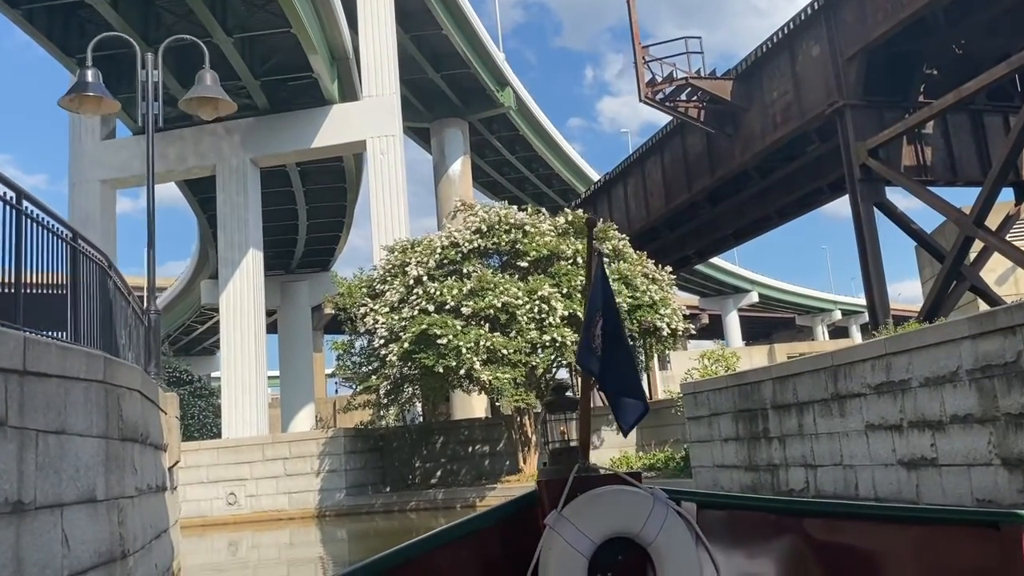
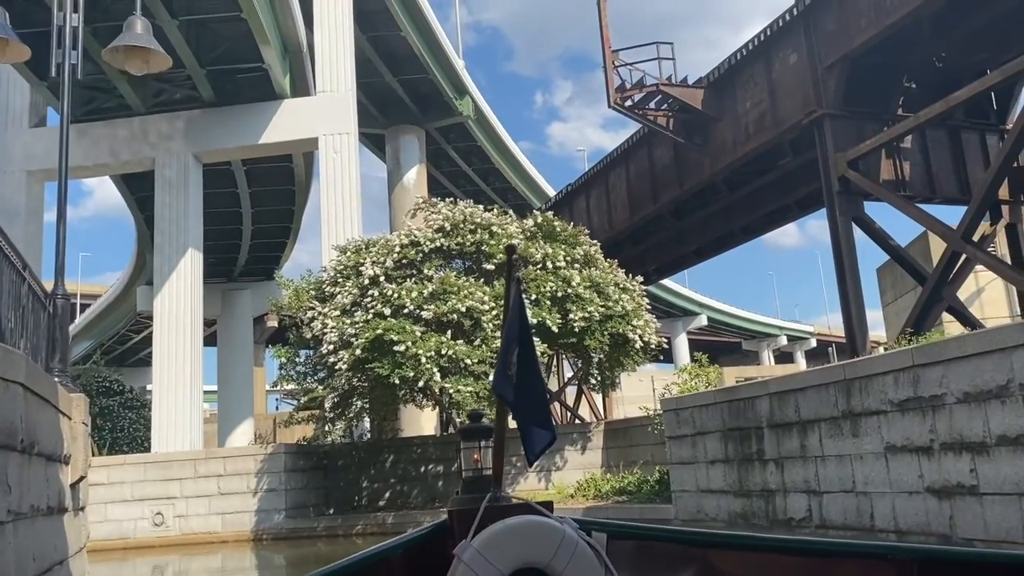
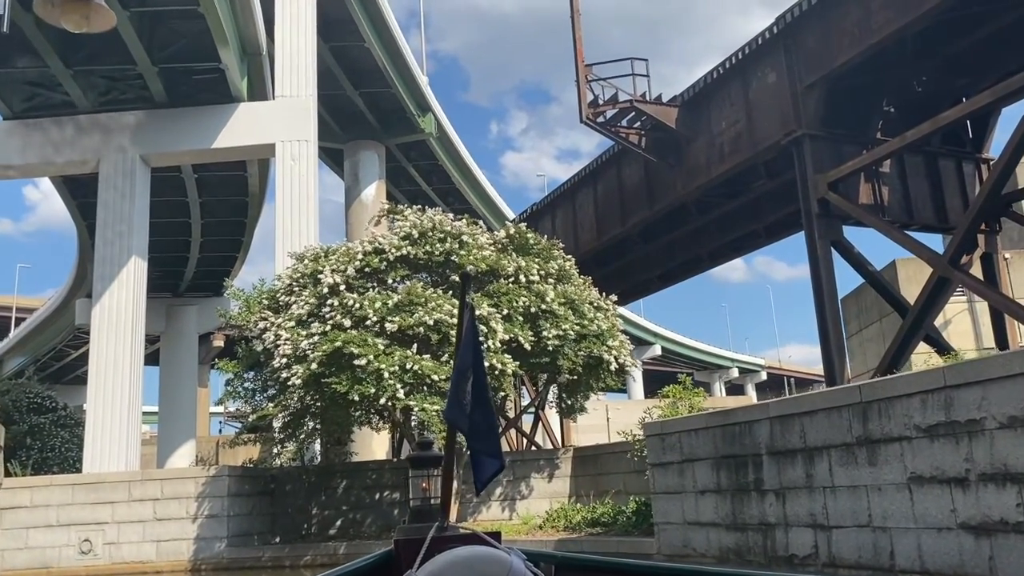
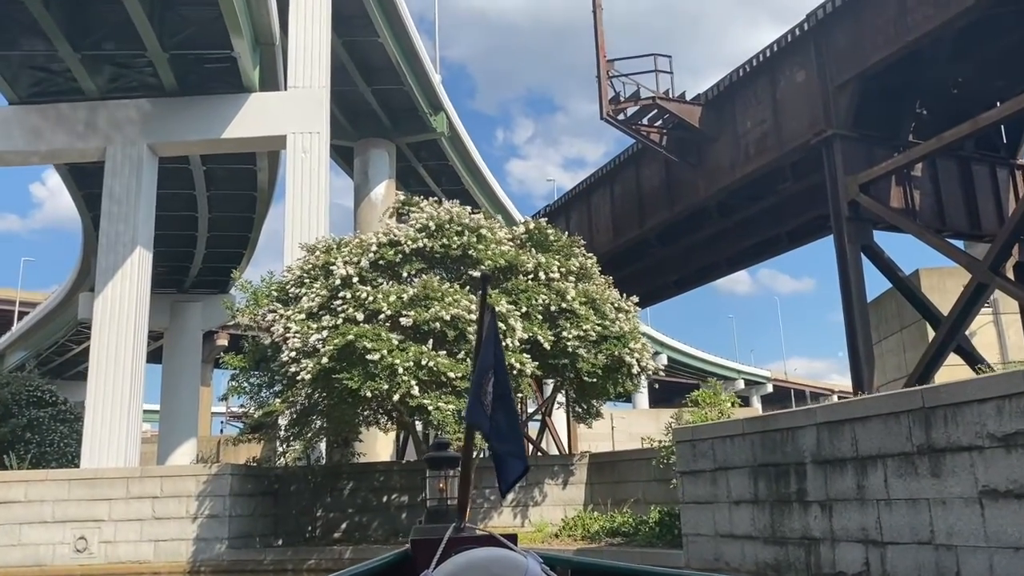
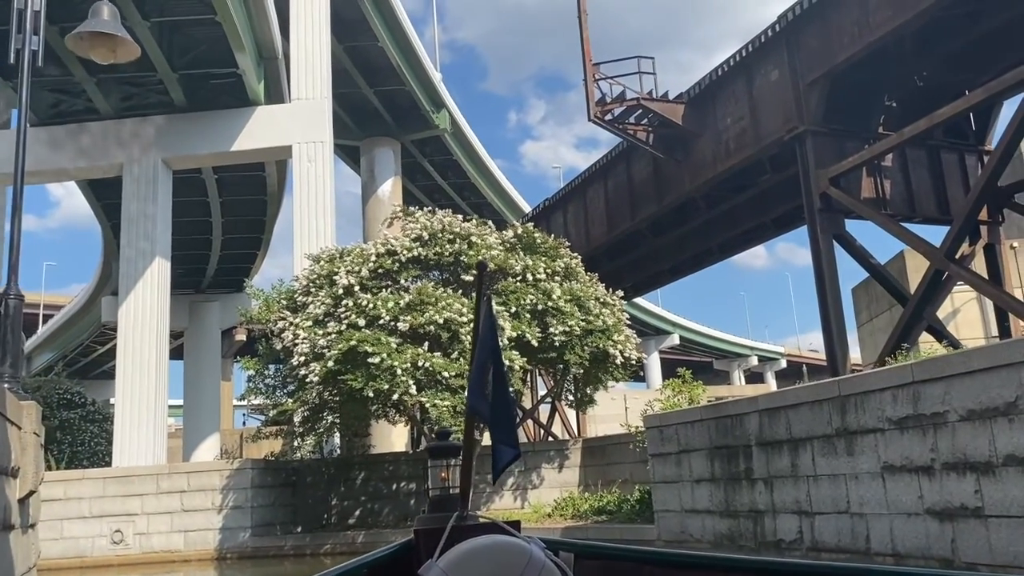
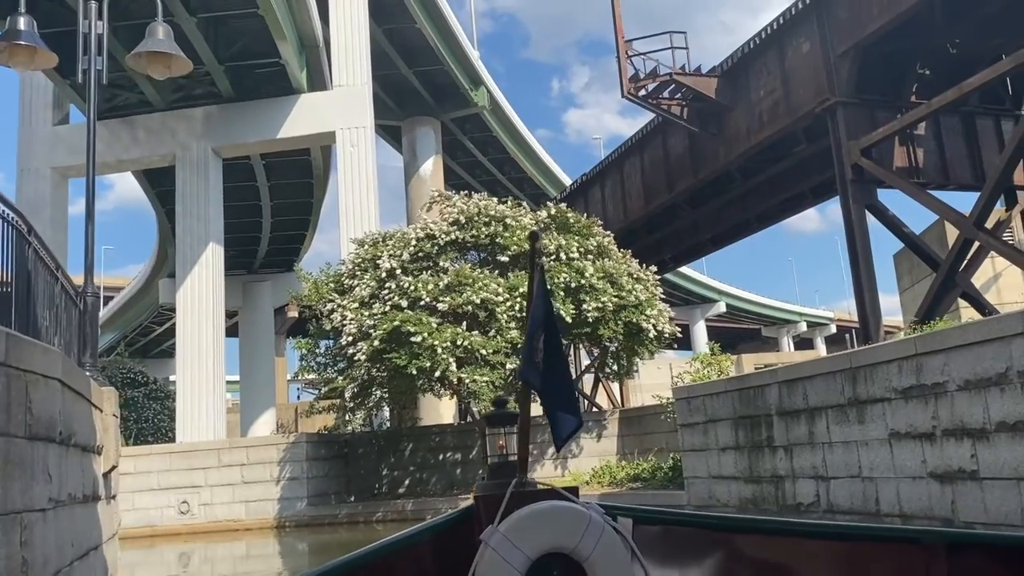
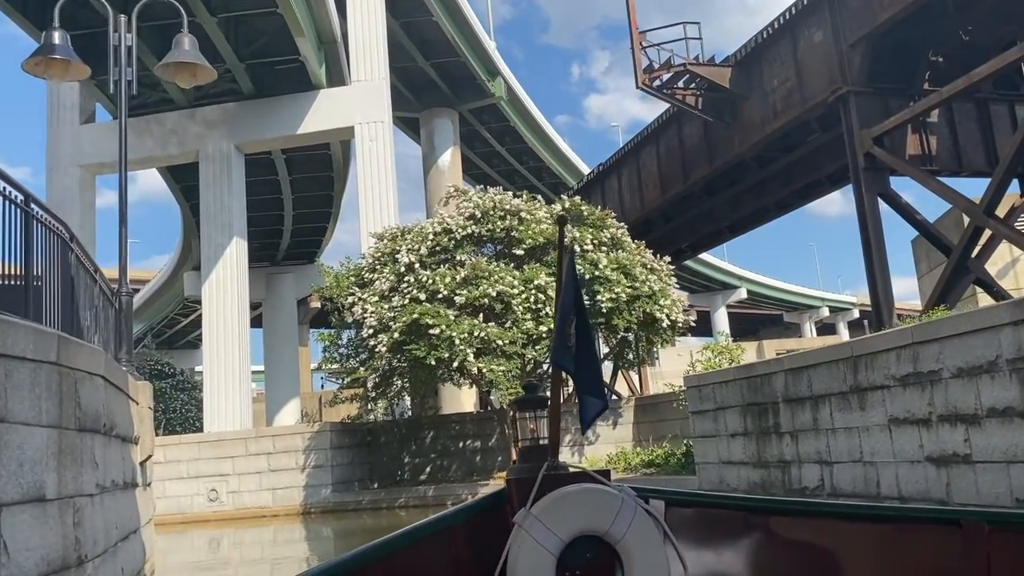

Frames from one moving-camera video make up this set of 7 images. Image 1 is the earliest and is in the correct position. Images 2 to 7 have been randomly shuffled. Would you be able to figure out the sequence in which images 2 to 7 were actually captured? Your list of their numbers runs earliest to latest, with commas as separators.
7, 6, 2, 5, 3, 4
